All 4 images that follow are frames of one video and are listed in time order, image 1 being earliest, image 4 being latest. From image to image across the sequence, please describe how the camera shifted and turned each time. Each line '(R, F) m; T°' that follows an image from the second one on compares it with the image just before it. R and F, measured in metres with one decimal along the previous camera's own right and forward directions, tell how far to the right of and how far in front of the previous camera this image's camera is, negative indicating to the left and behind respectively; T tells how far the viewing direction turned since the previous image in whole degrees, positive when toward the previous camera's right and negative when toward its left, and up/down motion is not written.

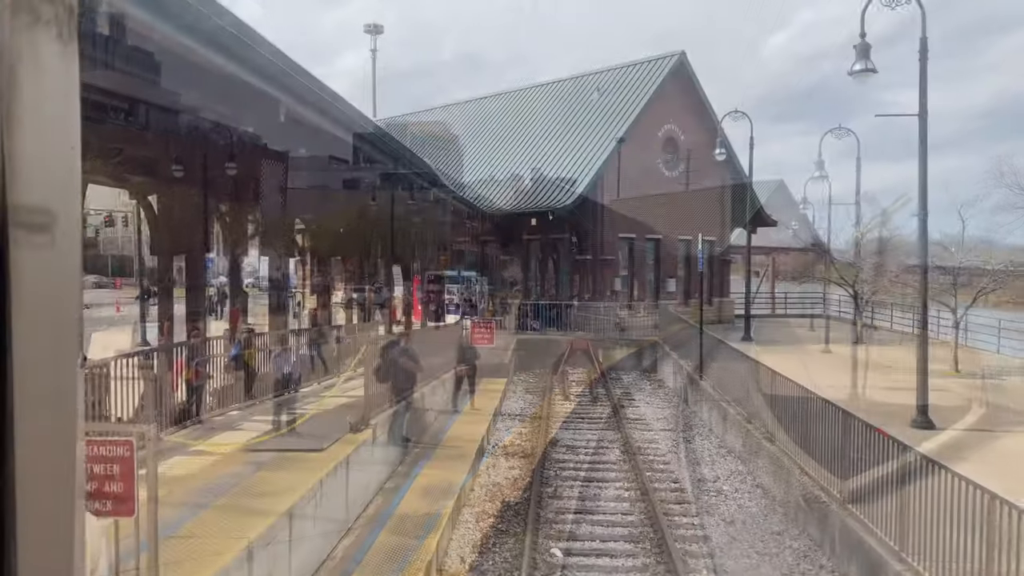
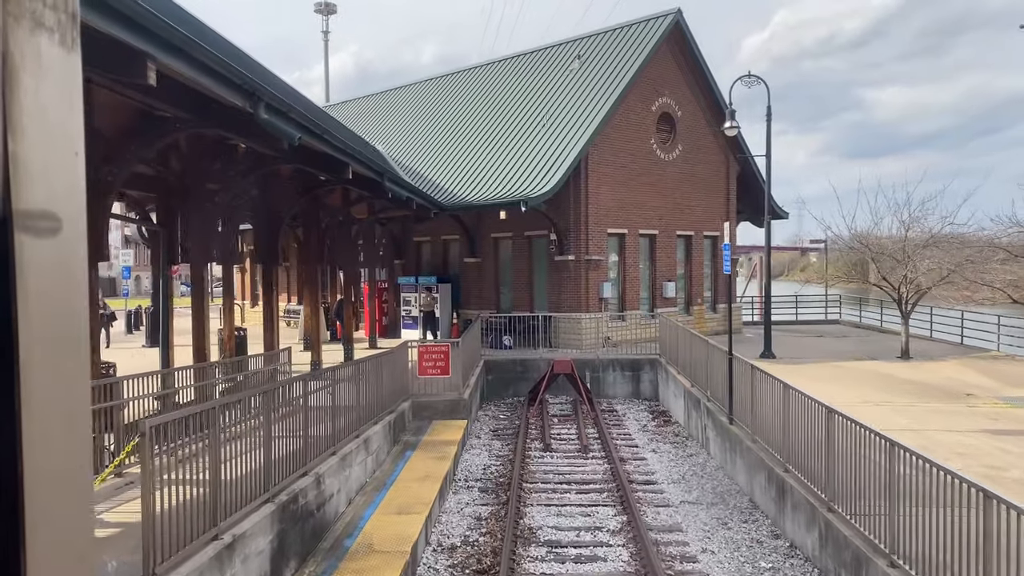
(+0.3, +3.7) m; +1°
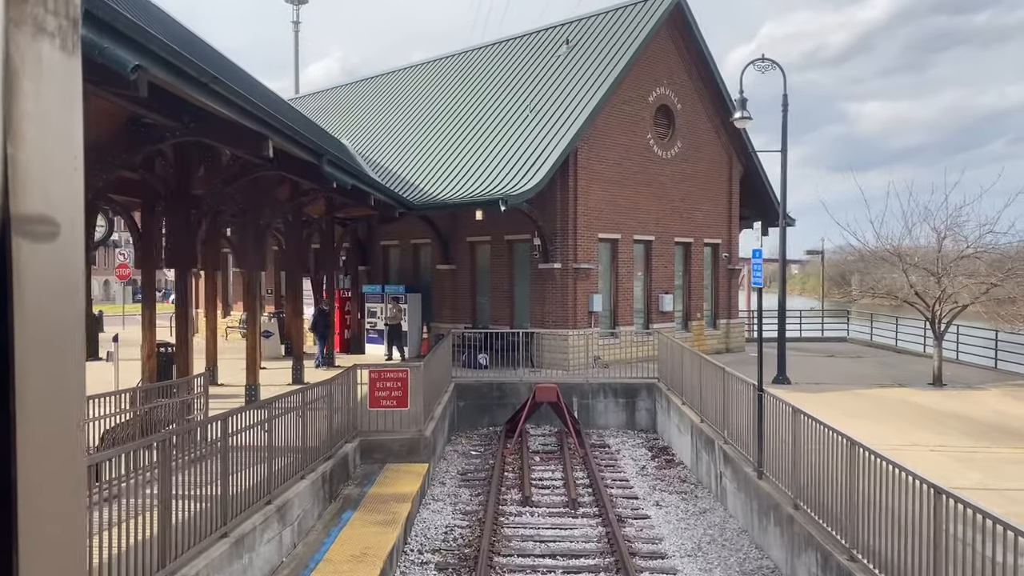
(+0.1, +2.1) m; +1°
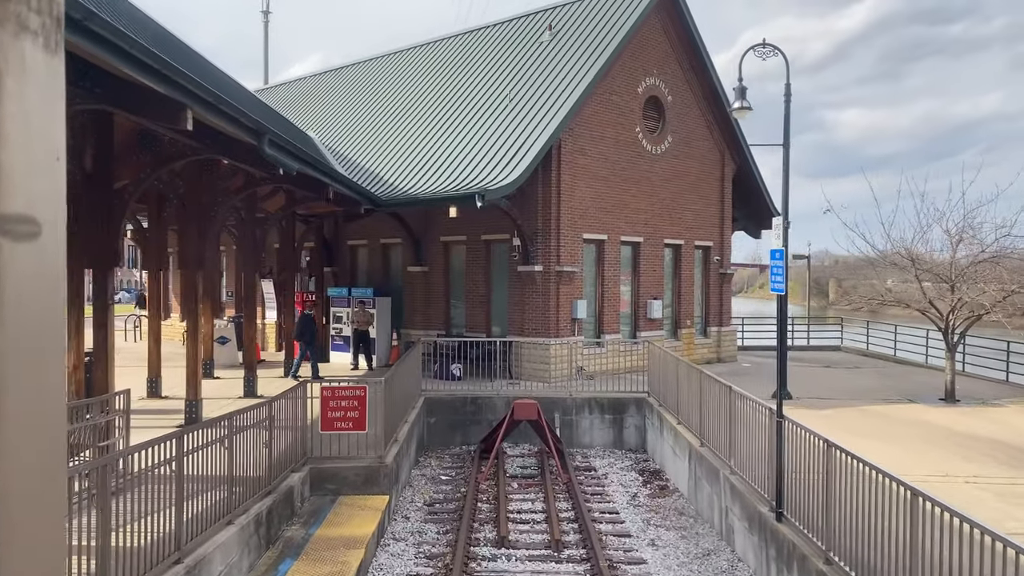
(0.0, +1.2) m; +1°
